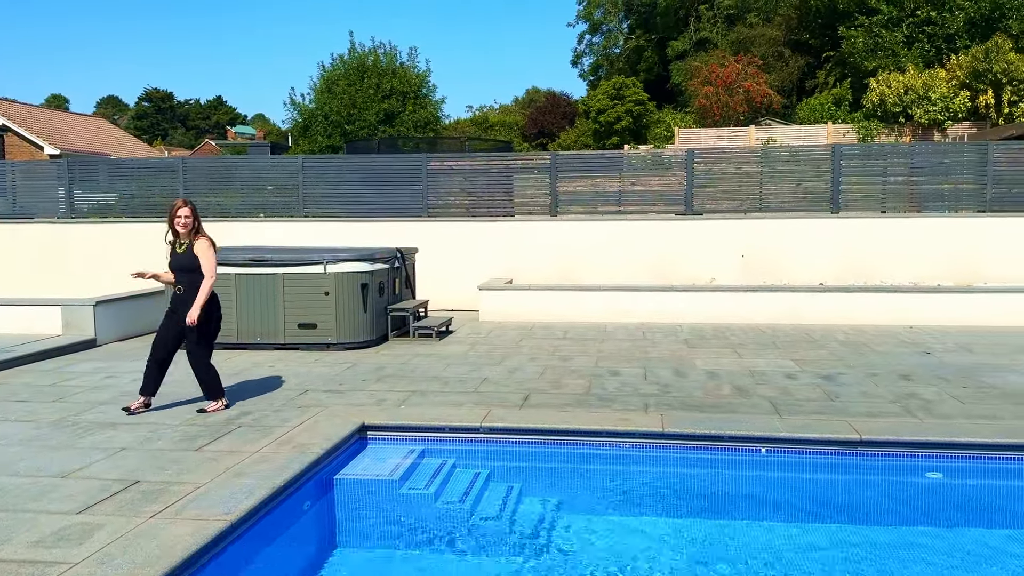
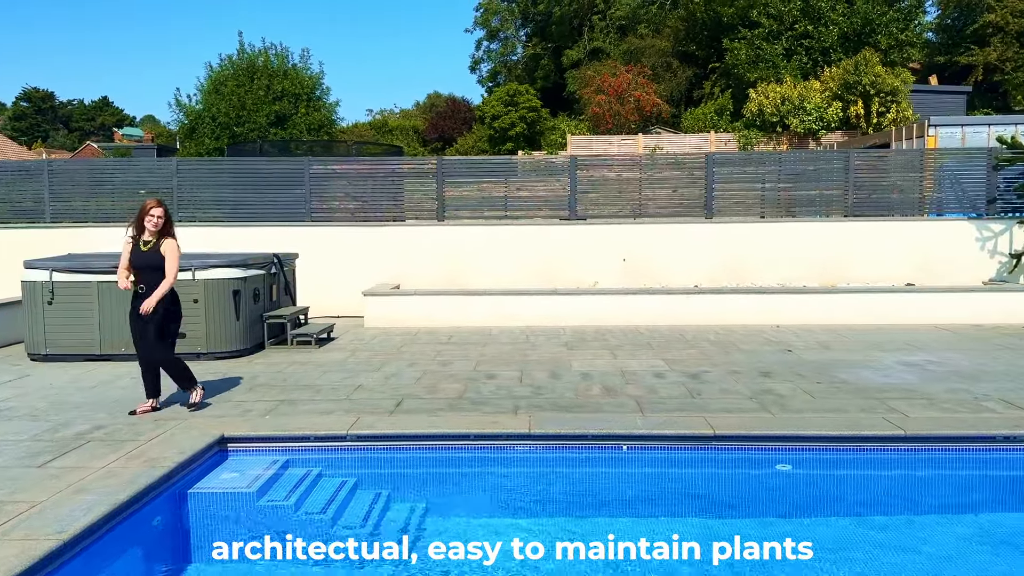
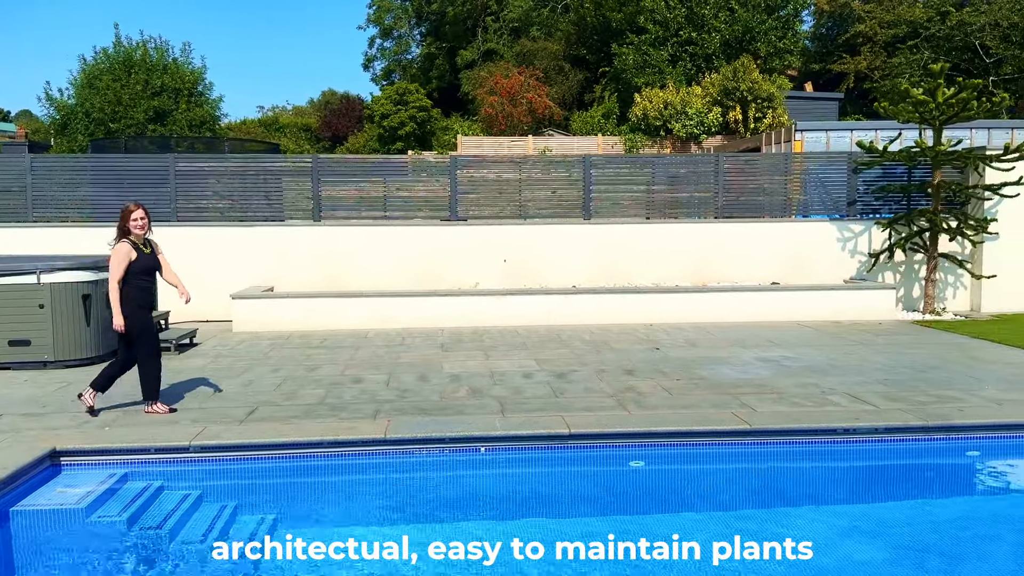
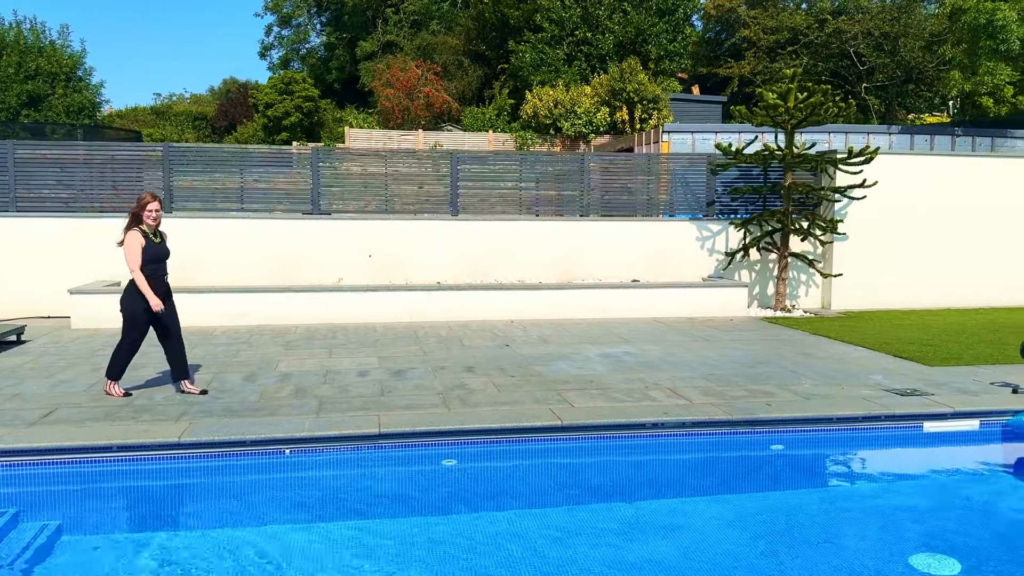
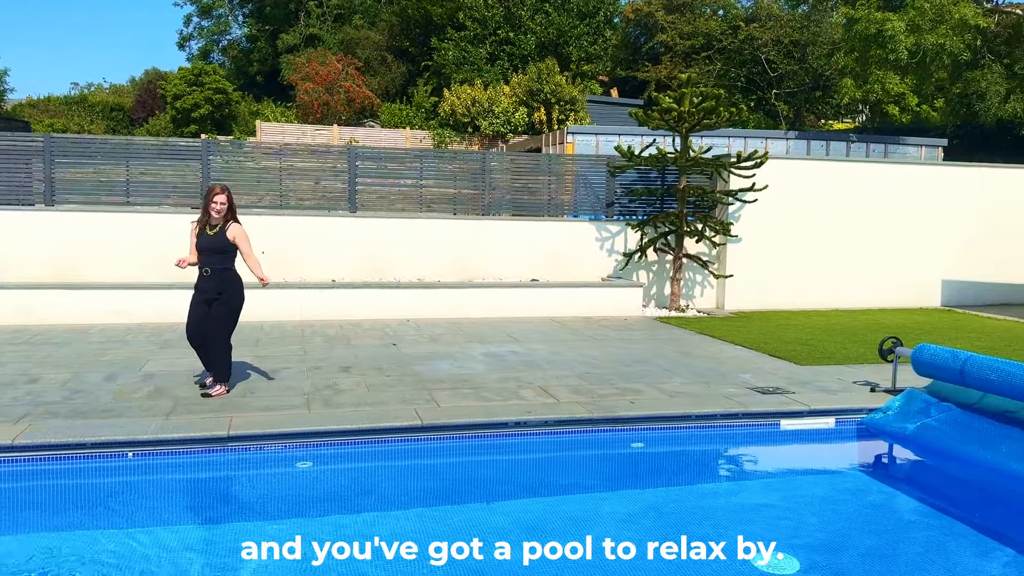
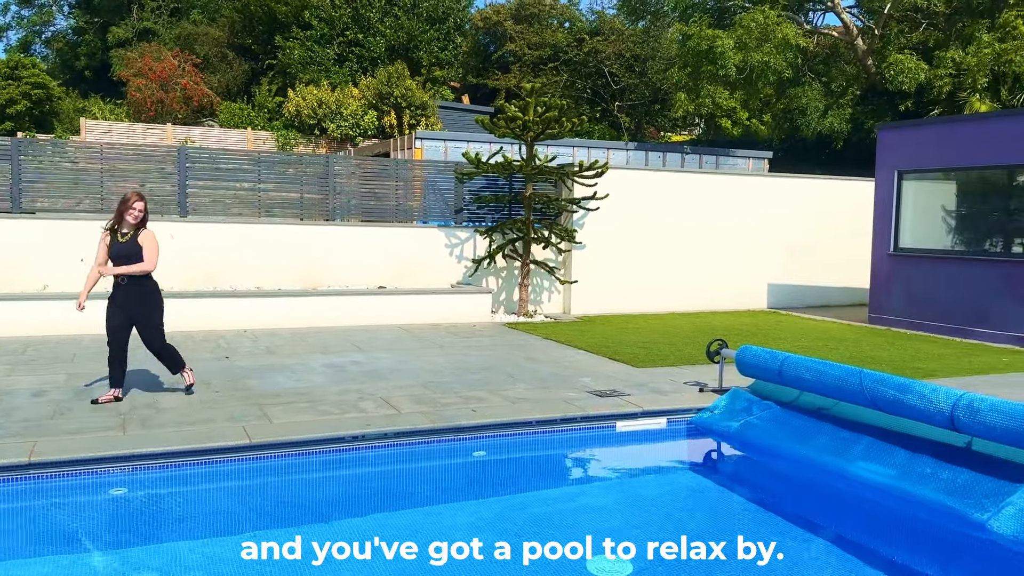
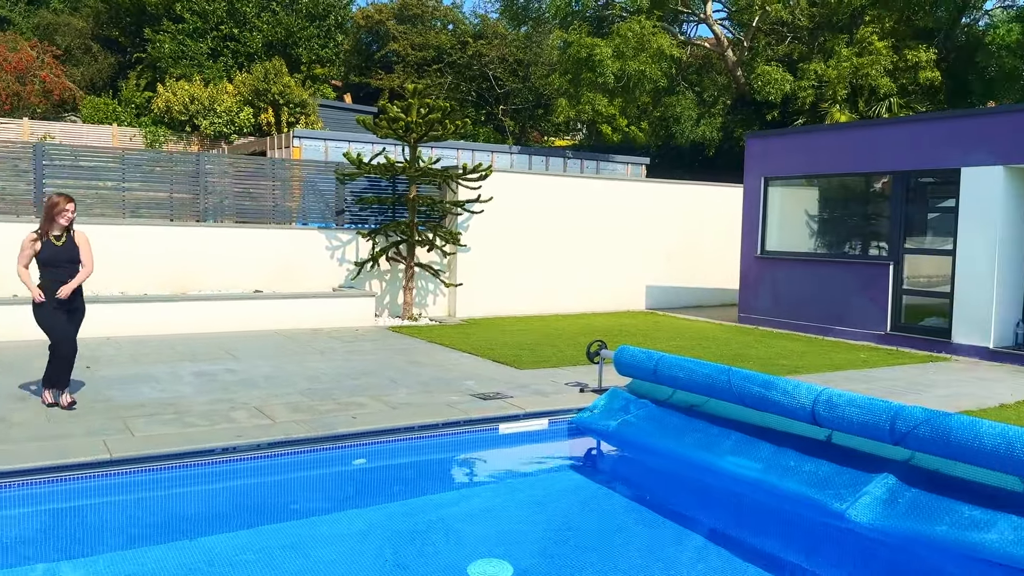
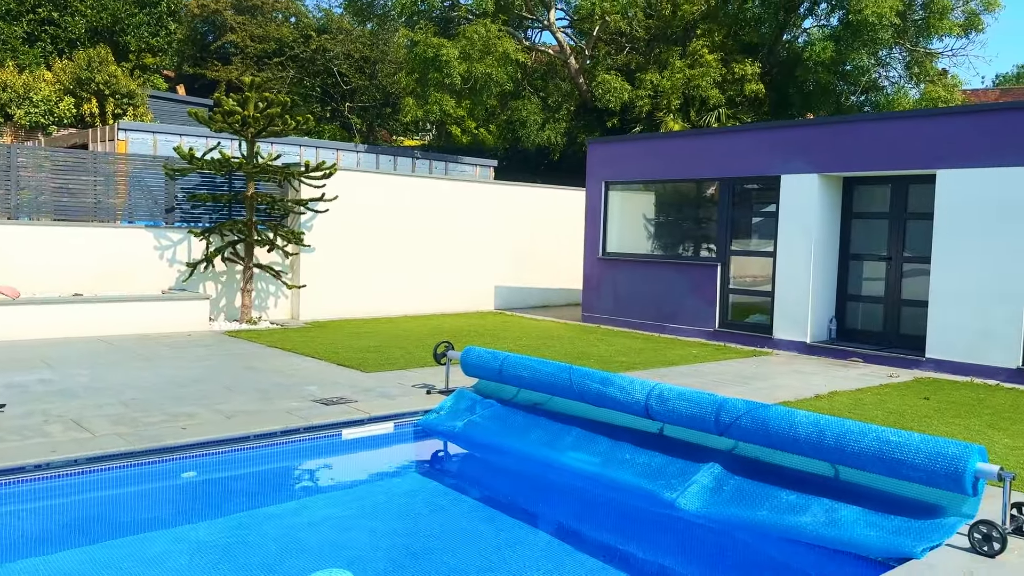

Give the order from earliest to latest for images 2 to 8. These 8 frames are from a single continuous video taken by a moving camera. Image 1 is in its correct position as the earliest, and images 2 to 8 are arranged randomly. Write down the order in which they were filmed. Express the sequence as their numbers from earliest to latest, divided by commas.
2, 3, 4, 5, 6, 7, 8
